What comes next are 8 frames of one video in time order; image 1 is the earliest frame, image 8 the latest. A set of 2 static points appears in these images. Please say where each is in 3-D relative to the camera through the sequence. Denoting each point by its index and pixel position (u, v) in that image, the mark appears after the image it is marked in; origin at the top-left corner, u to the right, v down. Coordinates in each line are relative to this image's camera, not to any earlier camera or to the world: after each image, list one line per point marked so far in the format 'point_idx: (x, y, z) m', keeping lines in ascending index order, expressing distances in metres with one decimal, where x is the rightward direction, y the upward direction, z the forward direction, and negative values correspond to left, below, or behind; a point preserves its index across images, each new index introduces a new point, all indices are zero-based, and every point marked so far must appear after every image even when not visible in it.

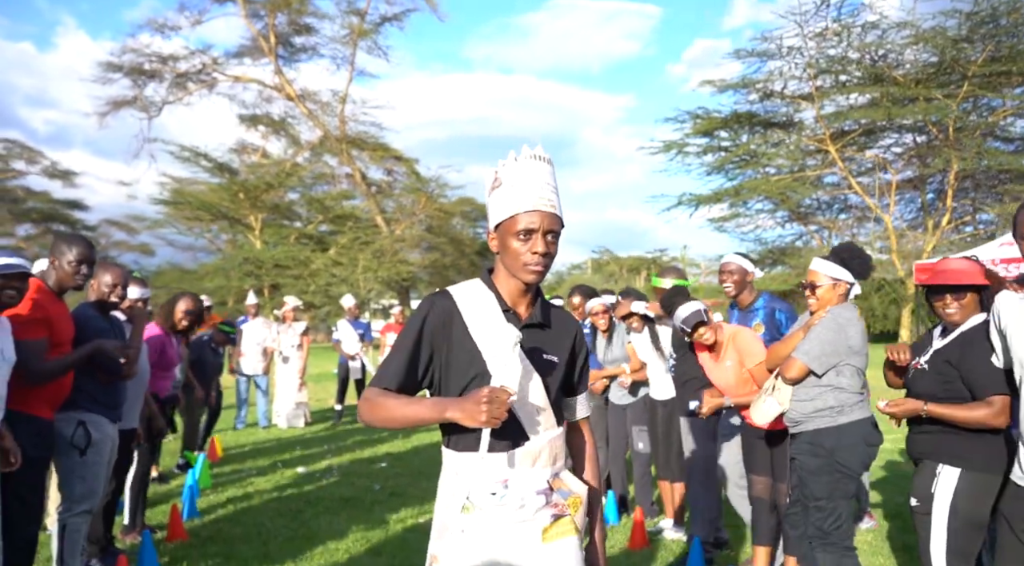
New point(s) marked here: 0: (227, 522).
0: (-2.6, -2.2, +7.3) m
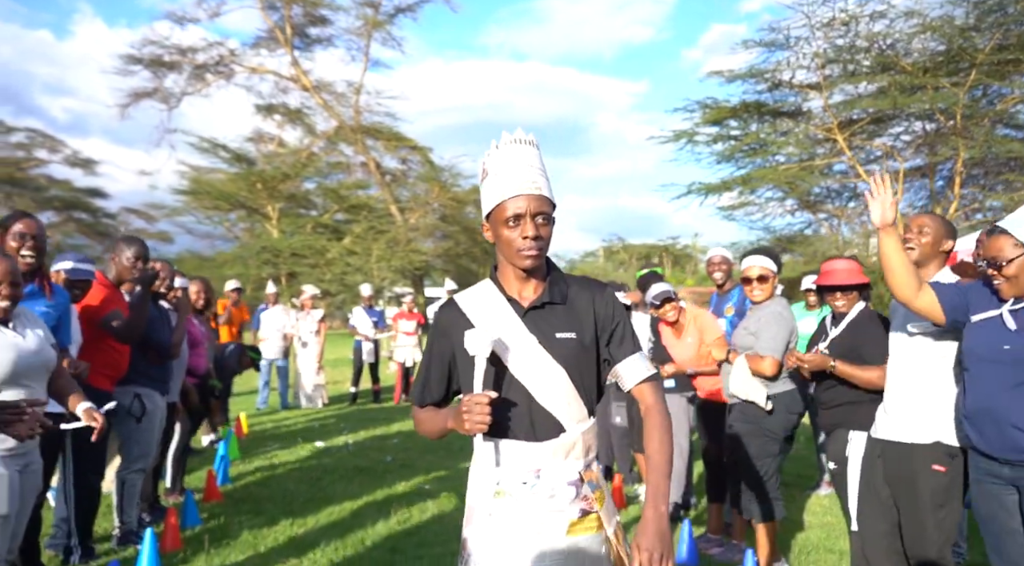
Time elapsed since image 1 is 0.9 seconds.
0: (-2.6, -2.1, +8.3) m
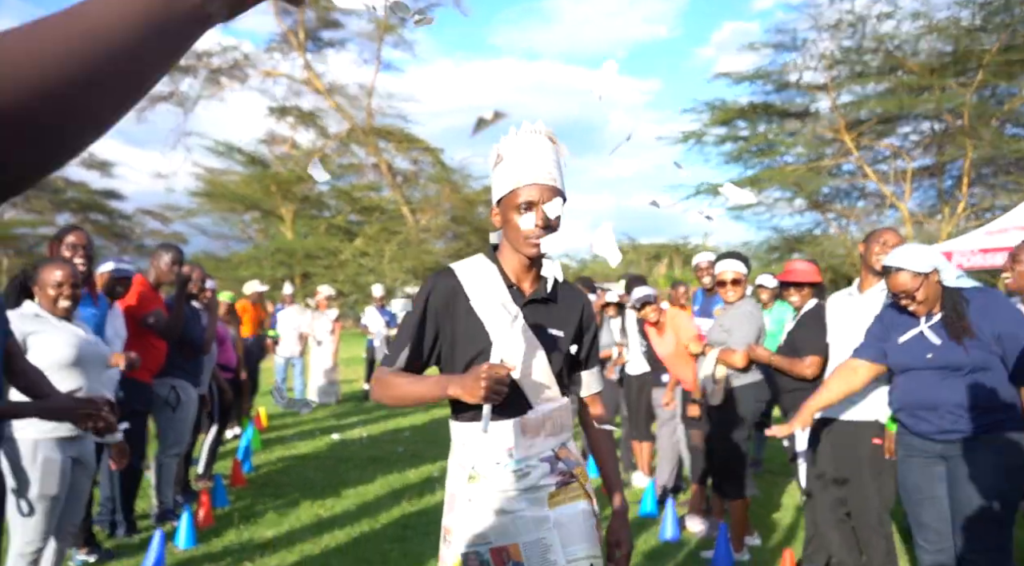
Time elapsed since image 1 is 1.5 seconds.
0: (-2.6, -2.1, +8.9) m
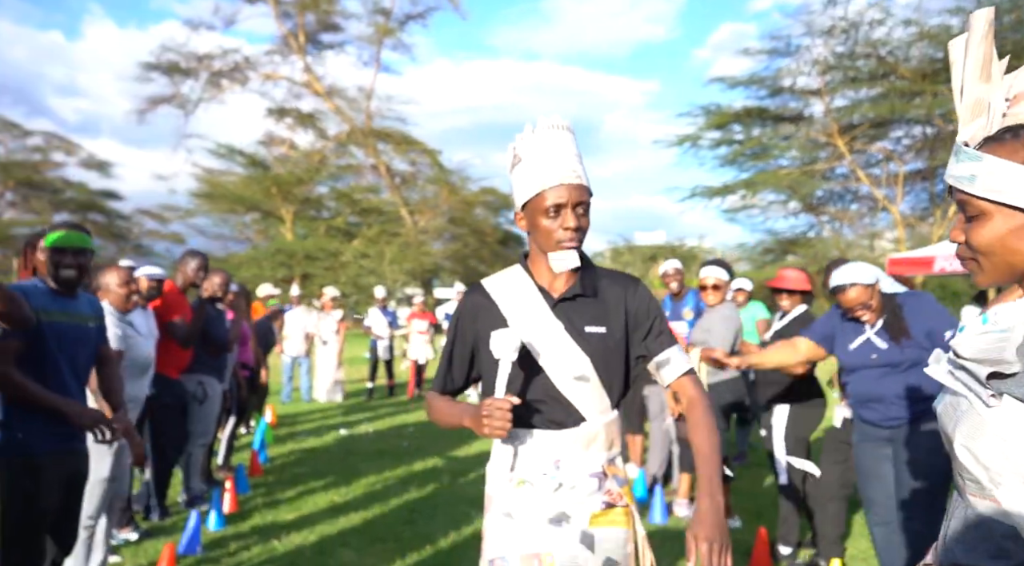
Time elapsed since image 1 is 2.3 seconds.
0: (-2.6, -2.1, +9.4) m
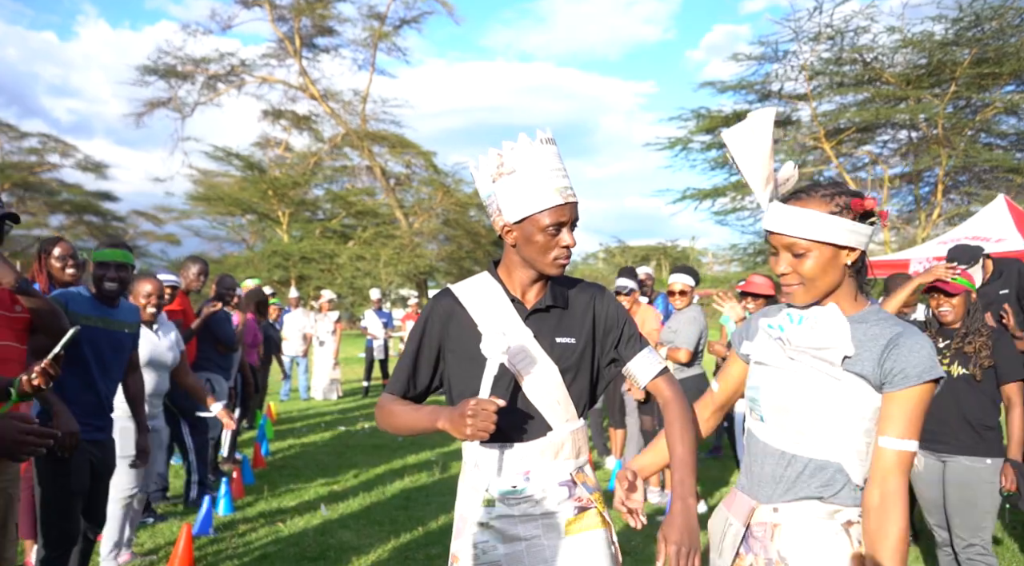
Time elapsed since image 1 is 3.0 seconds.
0: (-2.7, -2.2, +10.1) m
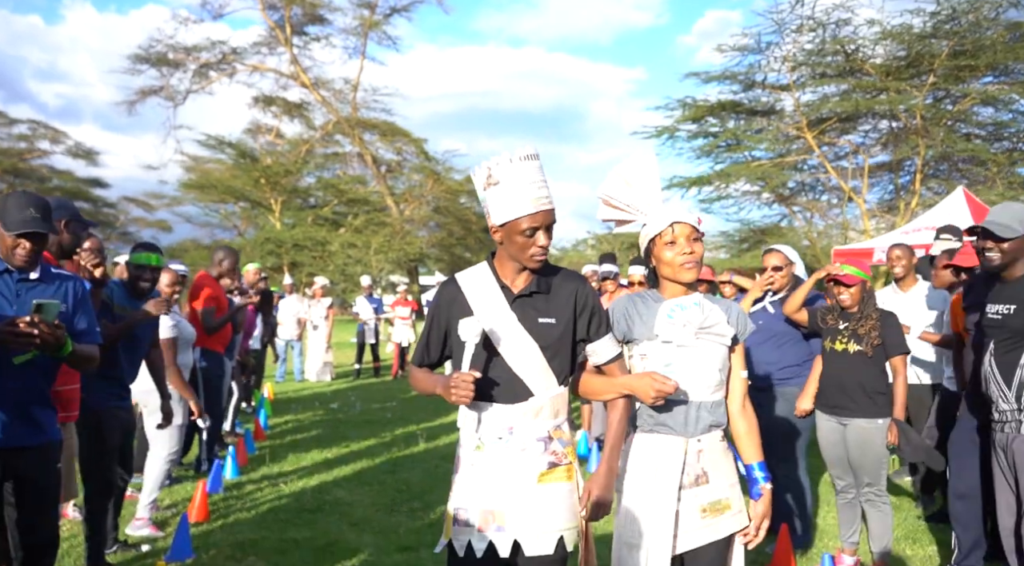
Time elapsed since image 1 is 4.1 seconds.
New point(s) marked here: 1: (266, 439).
0: (-3.0, -2.0, +11.0) m
1: (-3.1, -2.0, +10.3) m
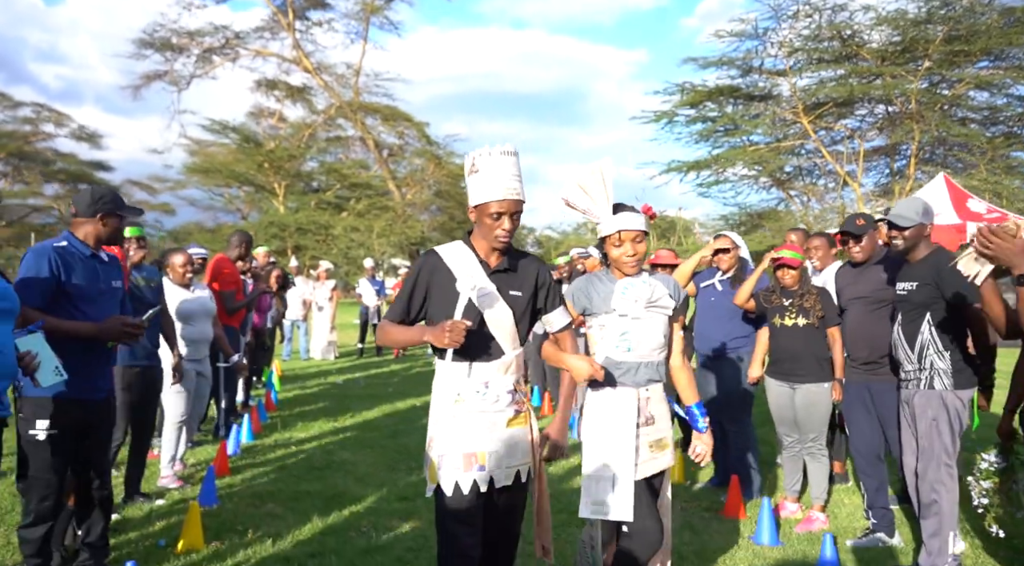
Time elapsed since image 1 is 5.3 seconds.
0: (-3.1, -1.8, +11.8) m
1: (-3.3, -1.8, +11.2) m
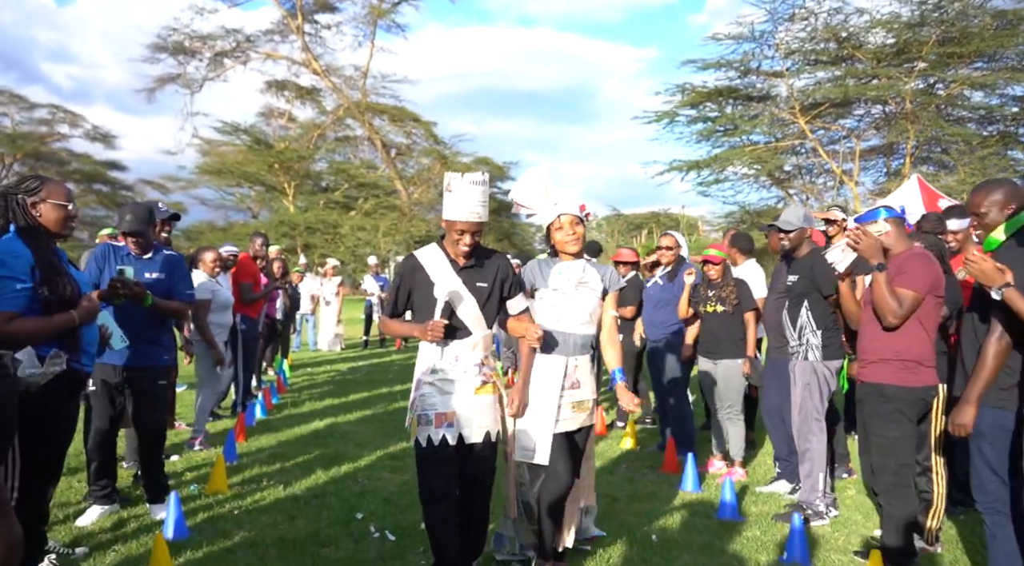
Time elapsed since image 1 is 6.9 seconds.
0: (-3.3, -1.7, +13.1) m
1: (-3.5, -1.7, +12.4) m
